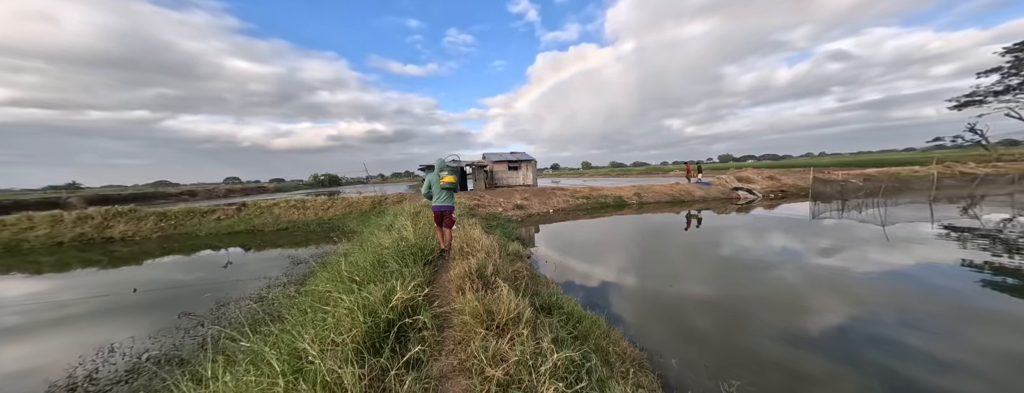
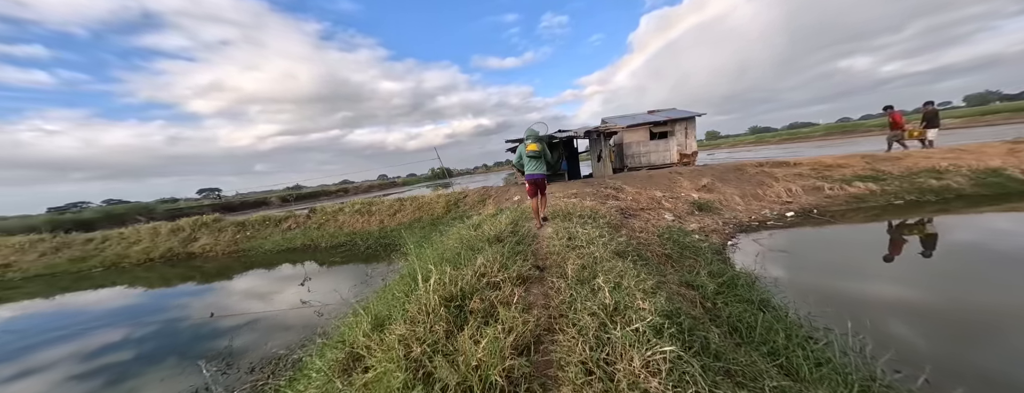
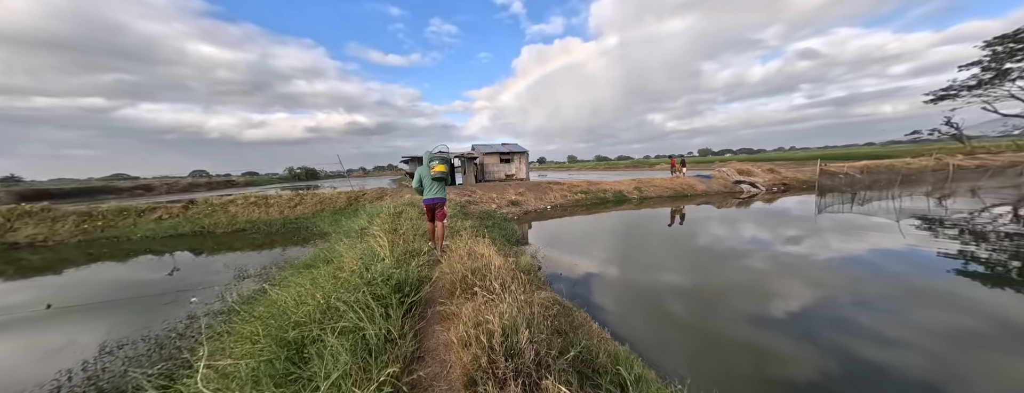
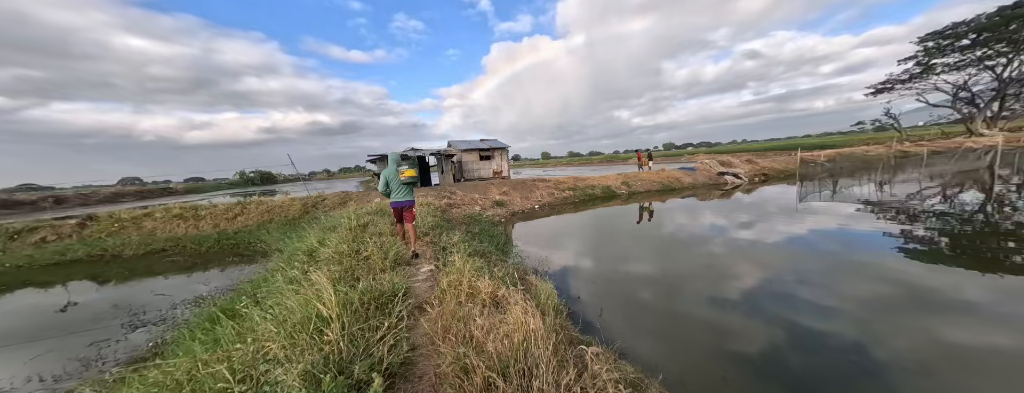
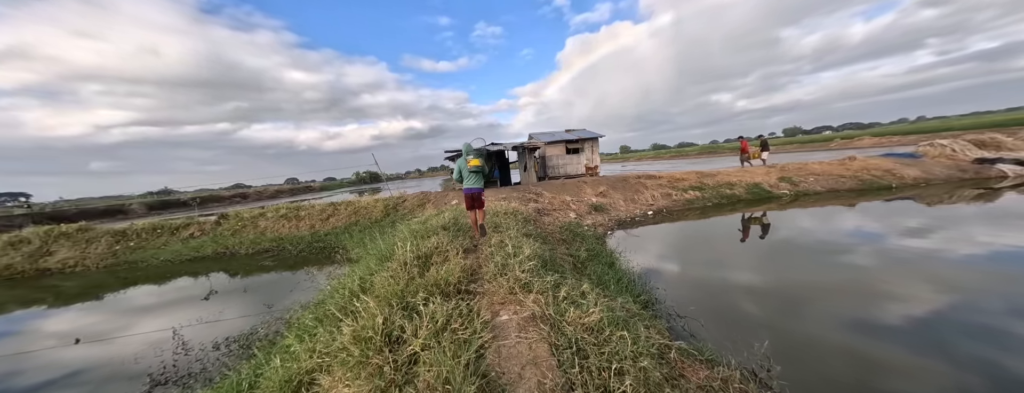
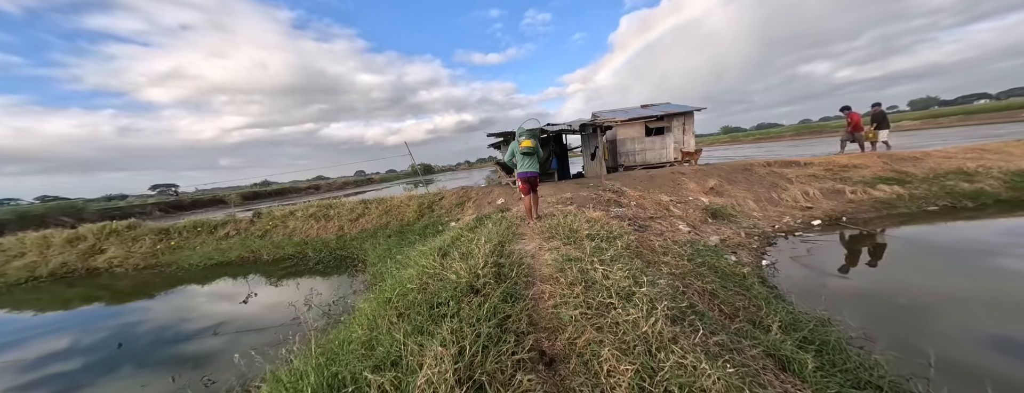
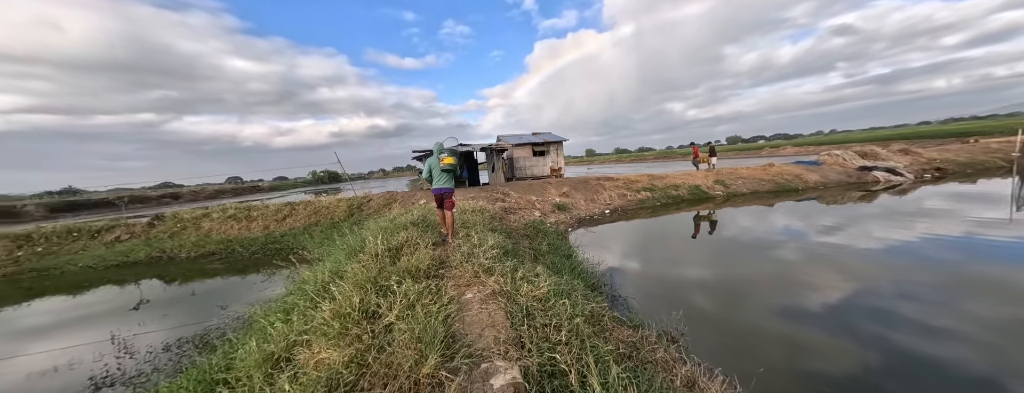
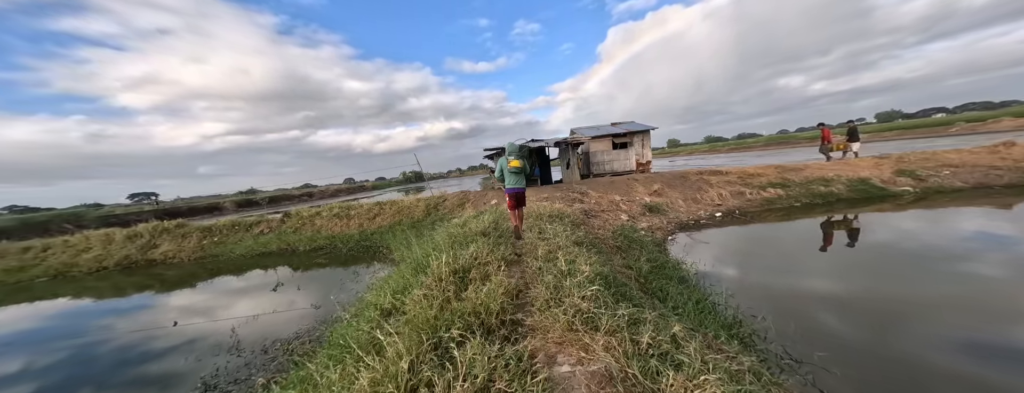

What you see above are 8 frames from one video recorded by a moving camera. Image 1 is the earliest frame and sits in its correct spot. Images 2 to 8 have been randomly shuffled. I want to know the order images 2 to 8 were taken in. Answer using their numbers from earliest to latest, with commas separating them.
3, 4, 7, 5, 8, 2, 6
